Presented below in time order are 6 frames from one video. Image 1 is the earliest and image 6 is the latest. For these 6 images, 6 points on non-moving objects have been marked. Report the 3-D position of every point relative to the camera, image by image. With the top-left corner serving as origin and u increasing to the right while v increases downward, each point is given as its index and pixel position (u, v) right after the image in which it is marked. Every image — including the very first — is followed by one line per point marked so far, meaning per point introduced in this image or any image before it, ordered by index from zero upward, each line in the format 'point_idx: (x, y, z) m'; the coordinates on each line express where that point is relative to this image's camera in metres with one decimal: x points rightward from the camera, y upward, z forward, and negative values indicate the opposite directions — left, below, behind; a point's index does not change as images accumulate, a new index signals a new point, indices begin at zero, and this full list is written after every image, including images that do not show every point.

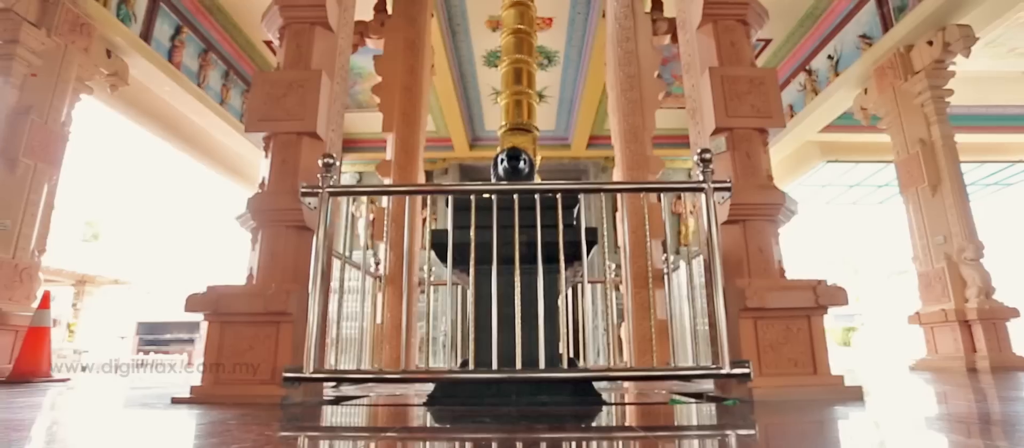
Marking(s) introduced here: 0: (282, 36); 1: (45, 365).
0: (-1.0, +0.8, +2.5) m
1: (-2.9, -0.9, +3.5) m
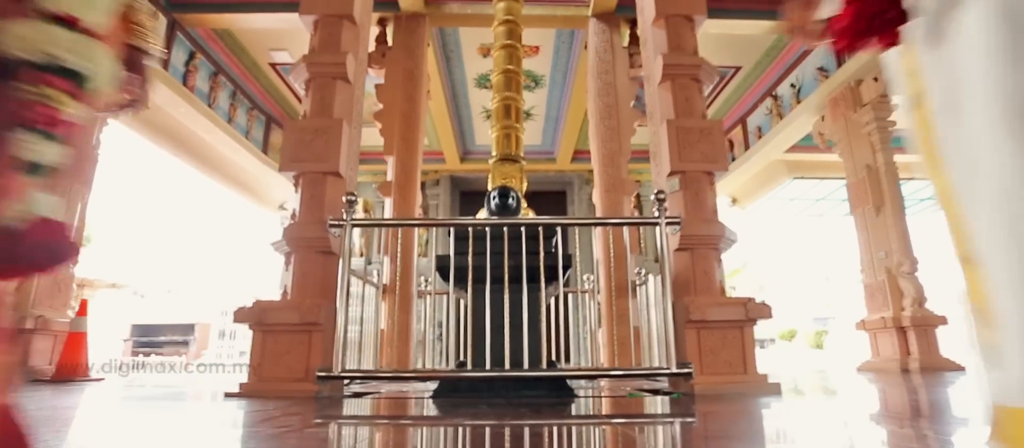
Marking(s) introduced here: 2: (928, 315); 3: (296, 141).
0: (-1.1, +0.7, +2.9) m
1: (-3.0, -1.0, +3.9) m
2: (+3.4, -0.7, +4.6) m
3: (-1.1, +0.4, +2.8) m
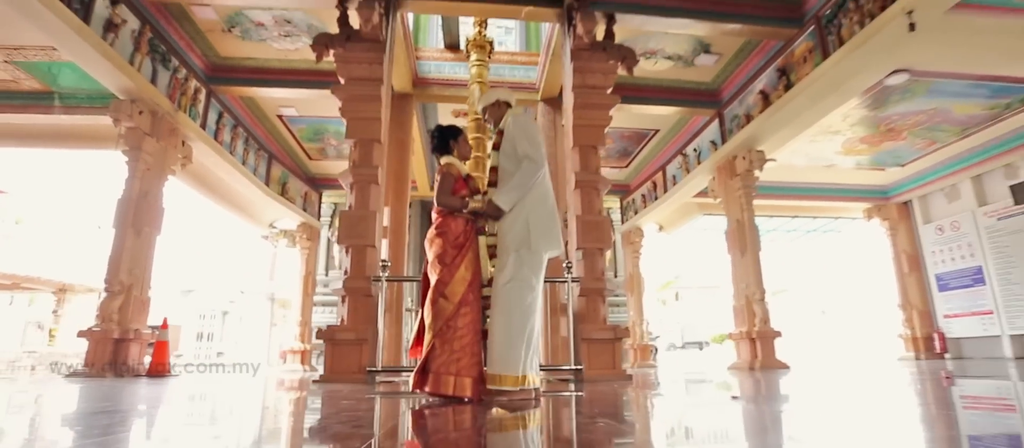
0: (-1.3, +0.3, +4.5) m
1: (-3.3, -1.3, +5.3) m
2: (+3.0, -1.2, +6.5) m
3: (-1.3, 0.0, +4.3) m
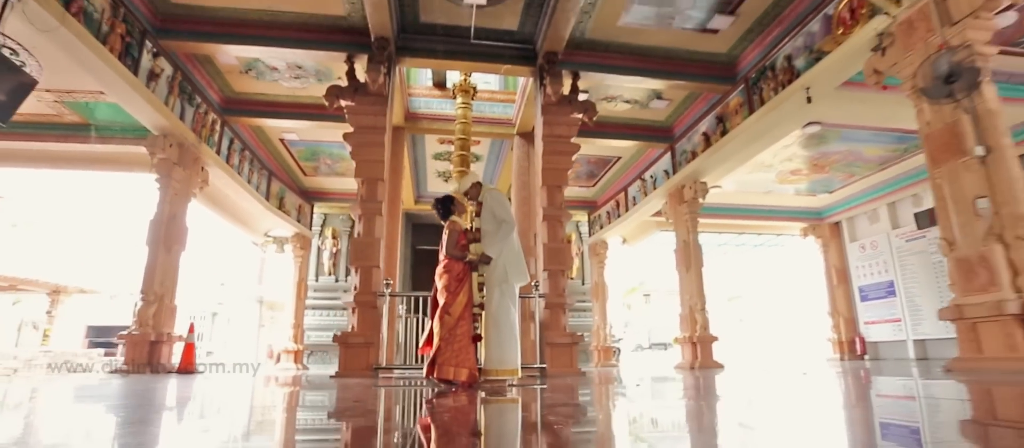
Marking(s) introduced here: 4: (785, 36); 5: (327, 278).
0: (-1.5, +0.1, +5.5) m
1: (-3.6, -1.6, +6.2) m
2: (+2.7, -1.5, +7.6) m
3: (-1.5, -0.2, +5.3) m
4: (+2.9, +2.0, +5.9) m
5: (-4.0, -1.2, +12.0) m
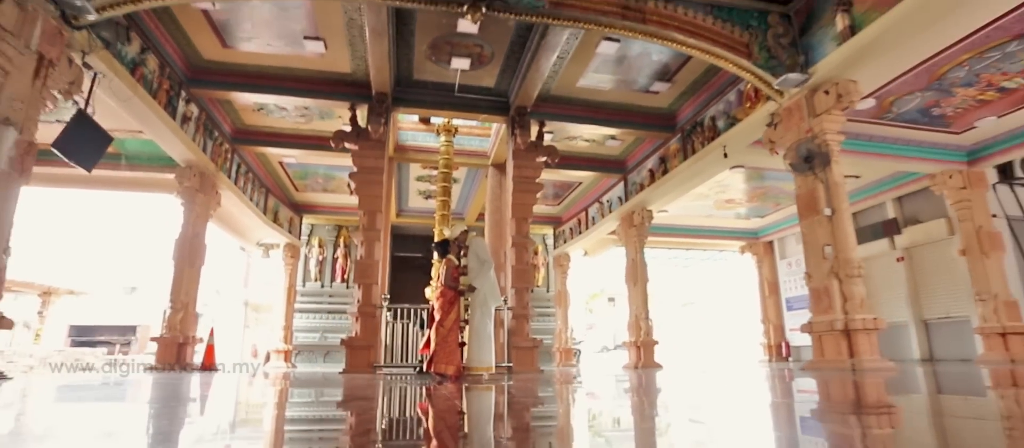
0: (-1.8, -0.2, +6.6) m
1: (-3.9, -1.8, +7.3) m
2: (+2.2, -1.9, +9.0) m
3: (-1.8, -0.5, +6.5) m
4: (+2.6, +1.6, +7.3) m
5: (-4.7, -1.4, +13.0) m
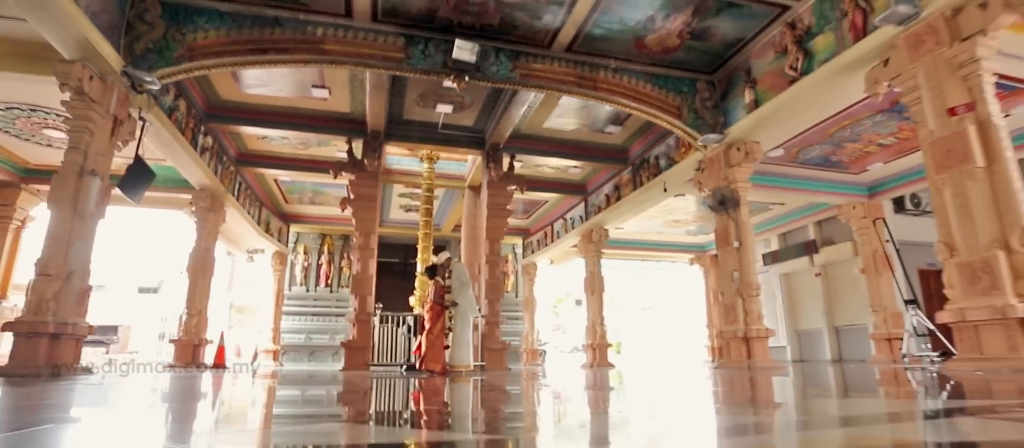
0: (-2.2, -0.5, +7.8) m
1: (-4.4, -2.0, +8.3) m
2: (+1.7, -2.2, +10.4) m
3: (-2.1, -0.8, +7.6) m
4: (+2.2, +1.3, +8.7) m
5: (-5.4, -1.6, +14.0) m
